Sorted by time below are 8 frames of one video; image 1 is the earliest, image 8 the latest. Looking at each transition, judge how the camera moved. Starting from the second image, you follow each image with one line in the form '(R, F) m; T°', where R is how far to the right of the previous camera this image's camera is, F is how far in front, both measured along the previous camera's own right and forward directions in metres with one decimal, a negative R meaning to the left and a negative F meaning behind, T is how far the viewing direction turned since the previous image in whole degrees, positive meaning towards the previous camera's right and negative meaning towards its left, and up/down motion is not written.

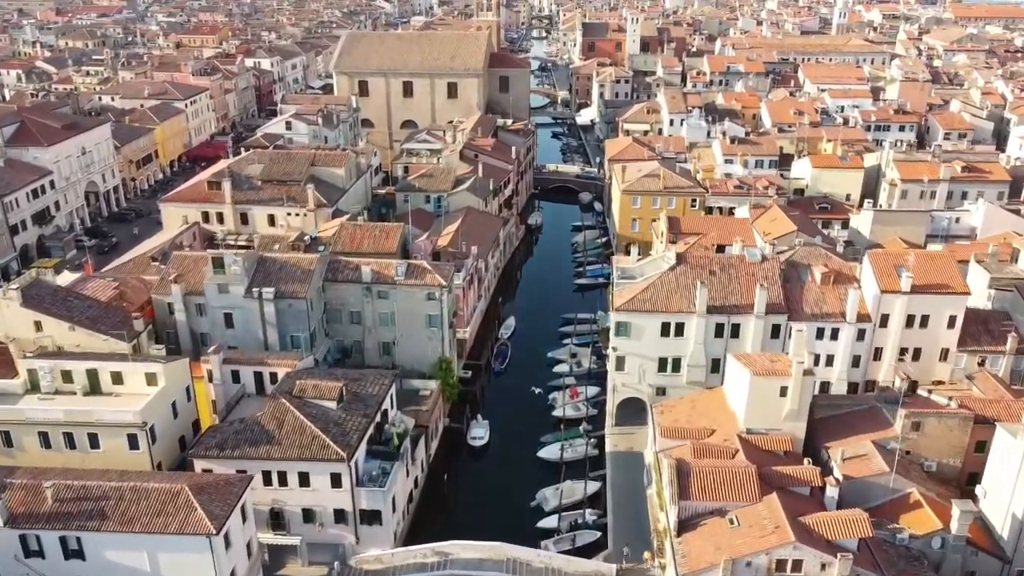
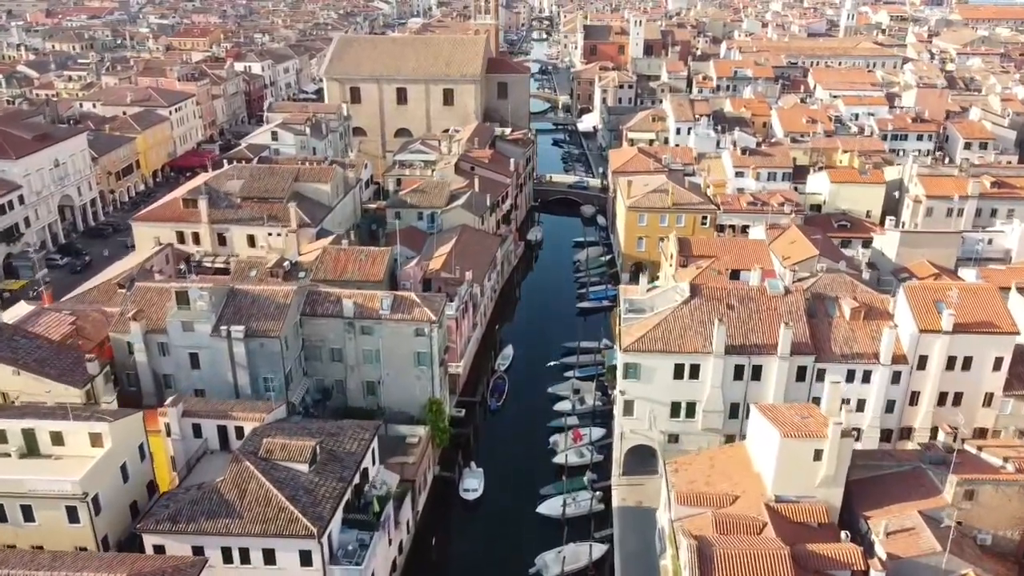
(+0.2, +4.8) m; 0°
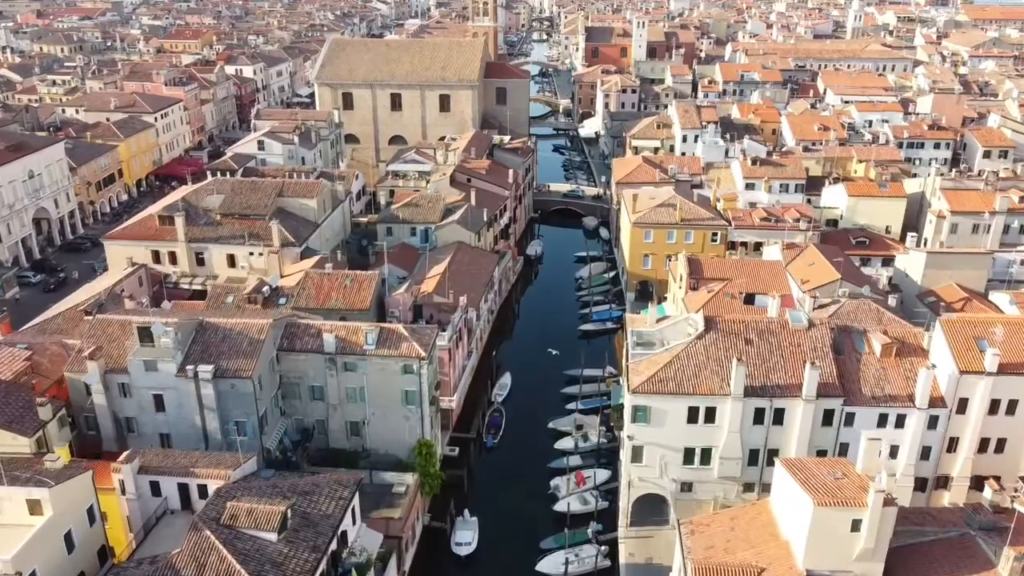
(+0.2, +4.1) m; 0°
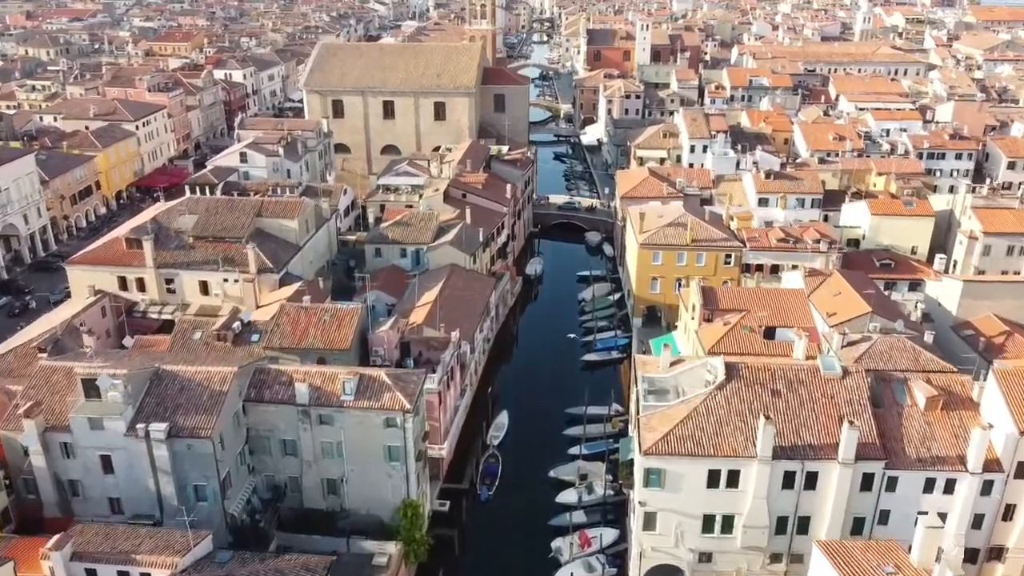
(+0.2, +4.8) m; 0°
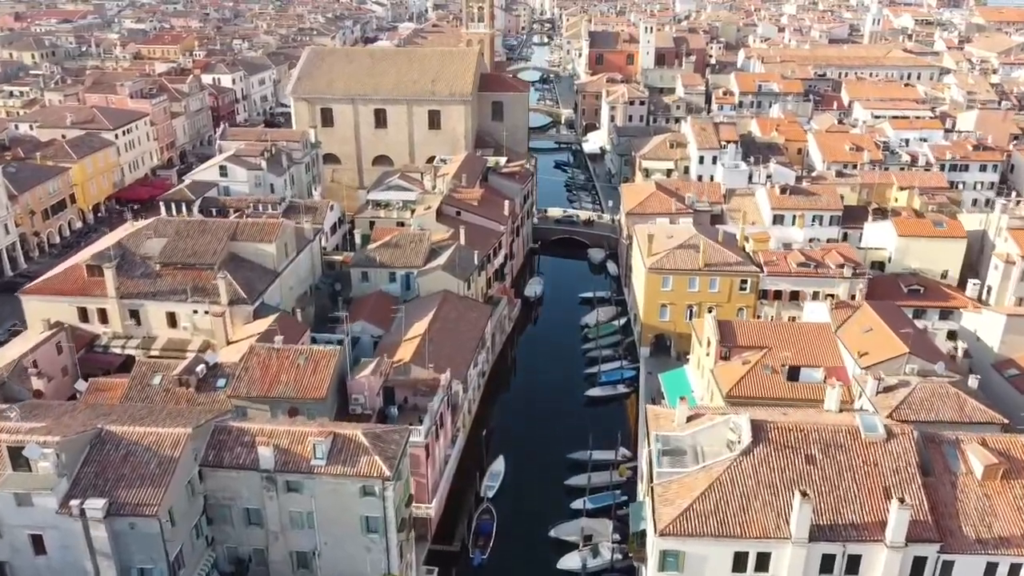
(+0.2, +4.8) m; 0°
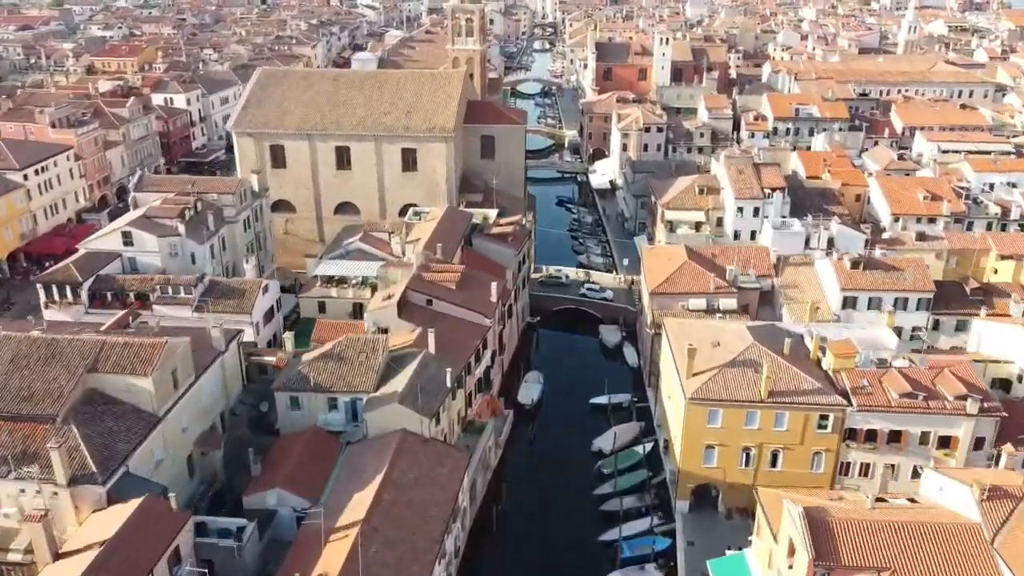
(+0.8, +16.4) m; 0°
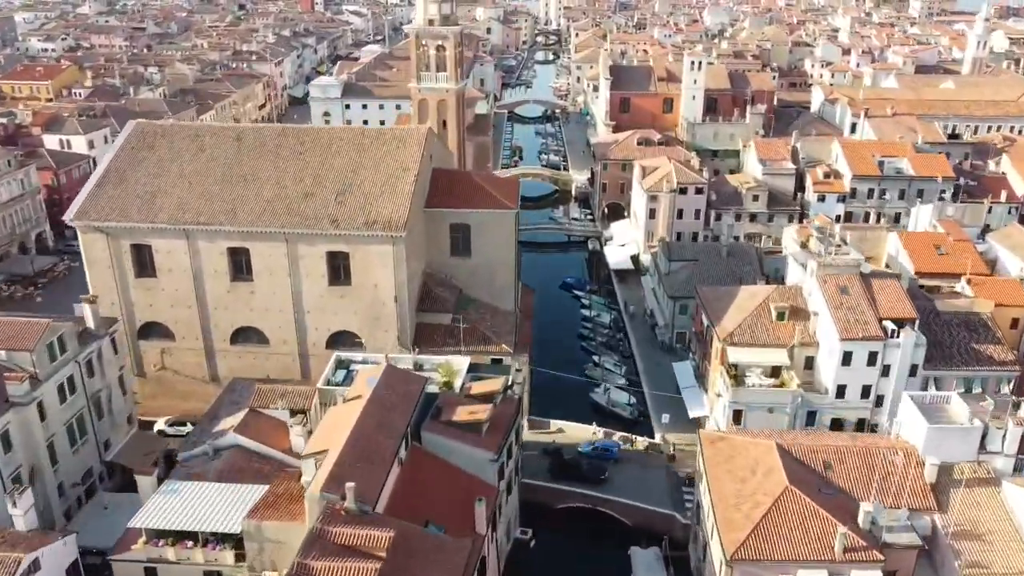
(+1.2, +24.2) m; 0°
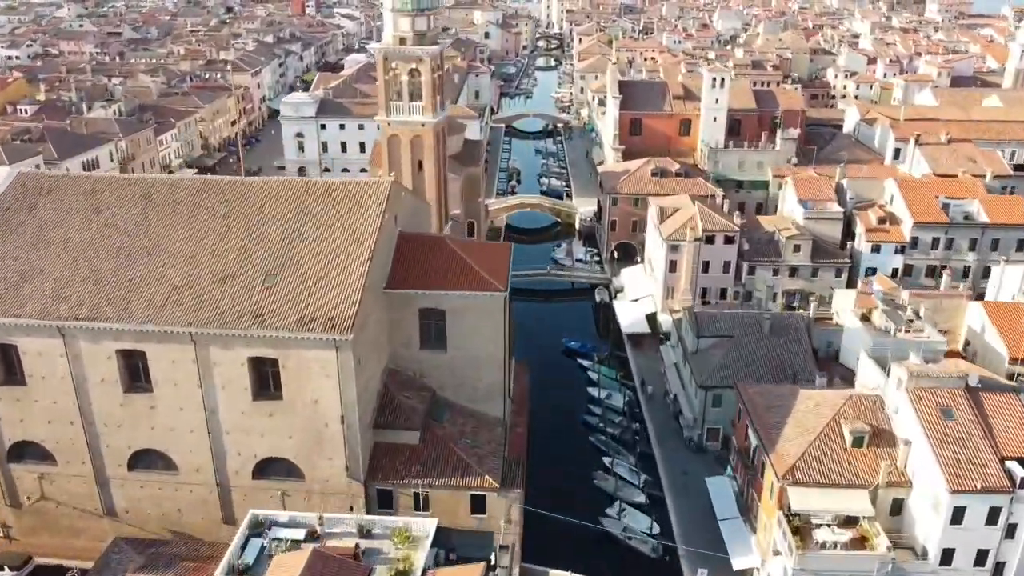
(+0.7, +12.0) m; 0°
